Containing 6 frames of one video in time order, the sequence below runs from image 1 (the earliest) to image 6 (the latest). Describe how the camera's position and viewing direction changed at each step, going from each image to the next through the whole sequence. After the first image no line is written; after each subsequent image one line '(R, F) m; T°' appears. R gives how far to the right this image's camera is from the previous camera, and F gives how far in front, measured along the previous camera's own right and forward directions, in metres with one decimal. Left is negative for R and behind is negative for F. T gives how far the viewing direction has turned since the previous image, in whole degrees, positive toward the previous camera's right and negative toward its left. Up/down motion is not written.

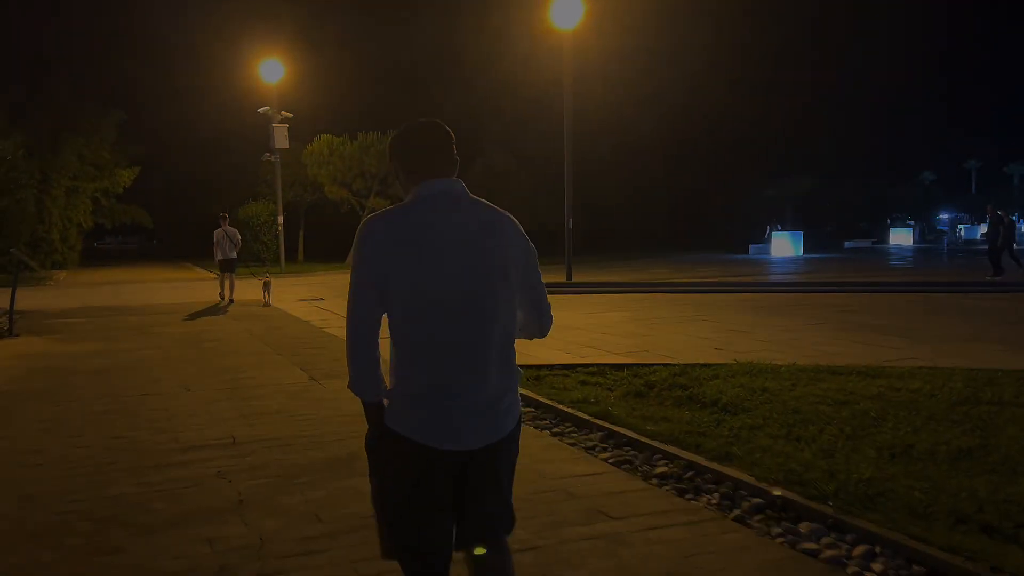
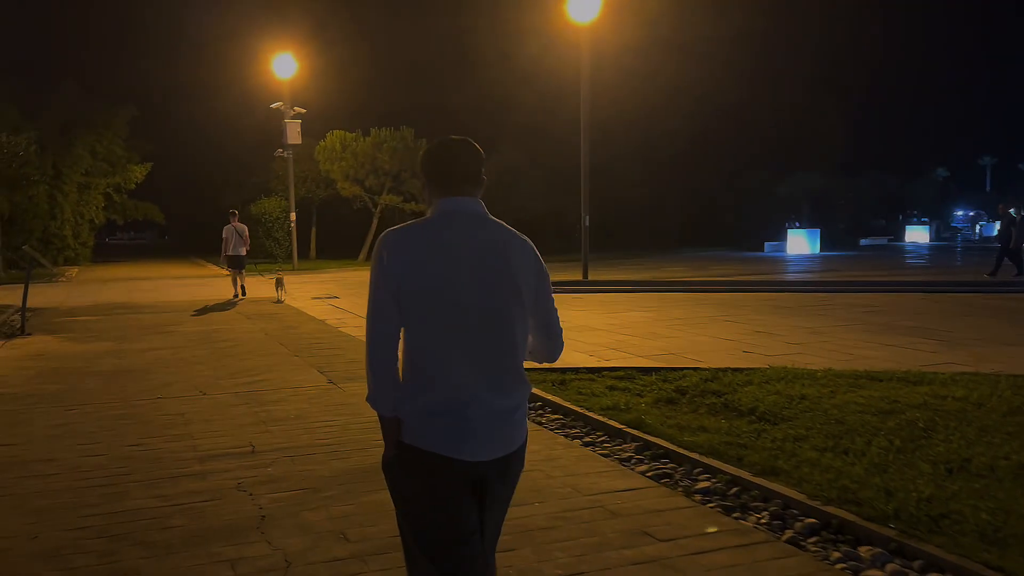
(-0.2, +0.3) m; -1°
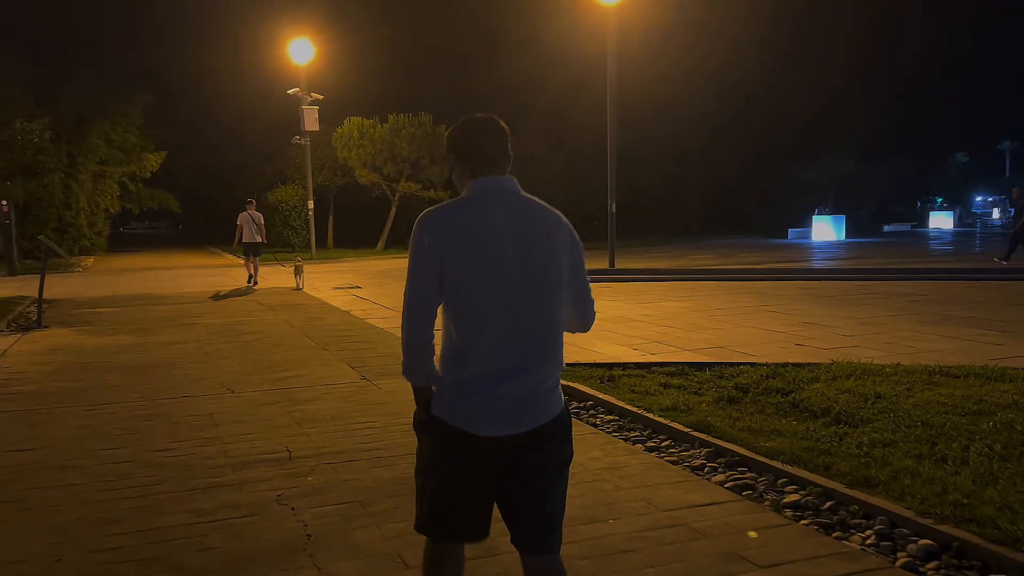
(-0.3, +0.5) m; -1°
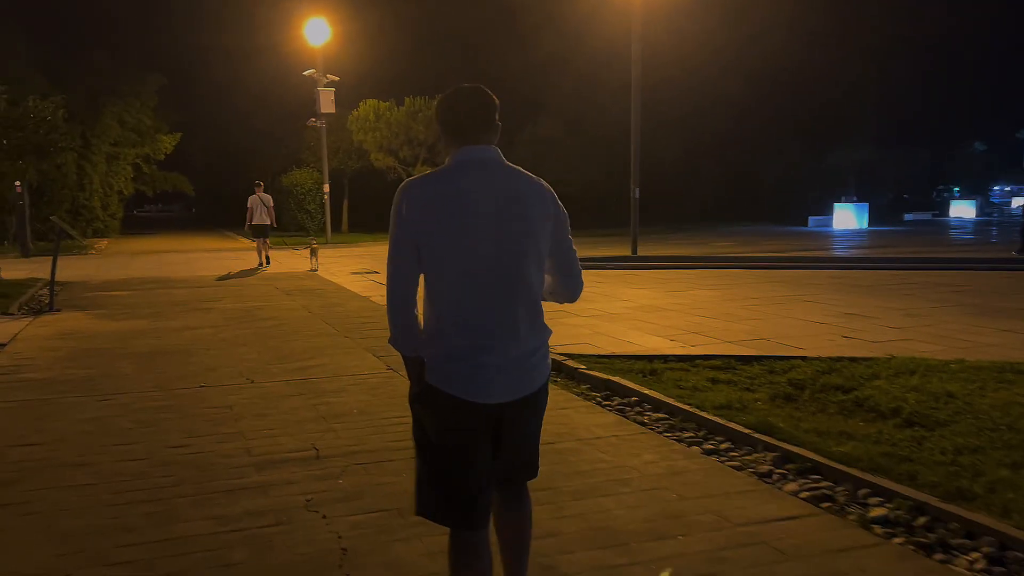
(-0.2, +0.5) m; -1°
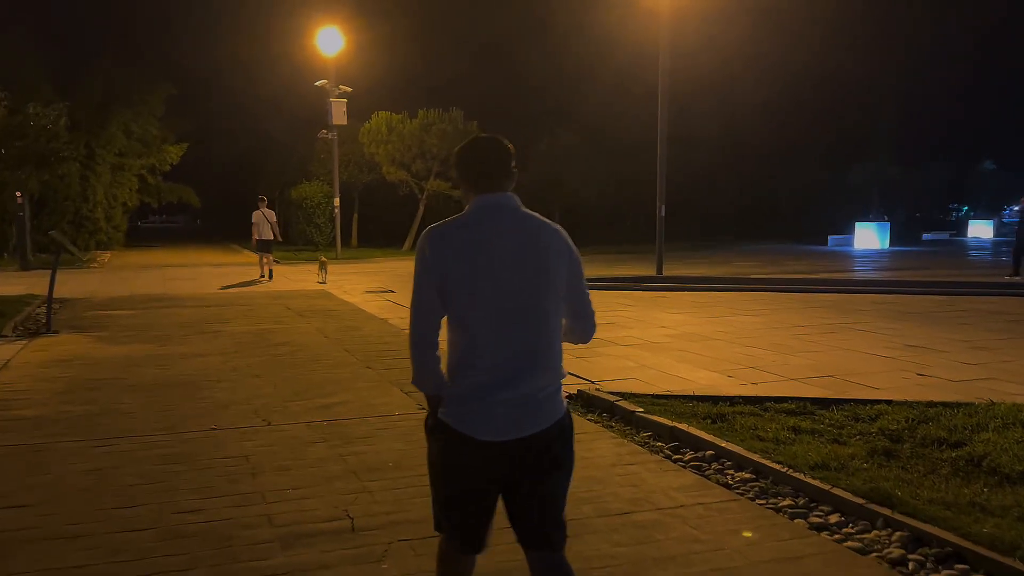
(-0.4, +0.9) m; 0°
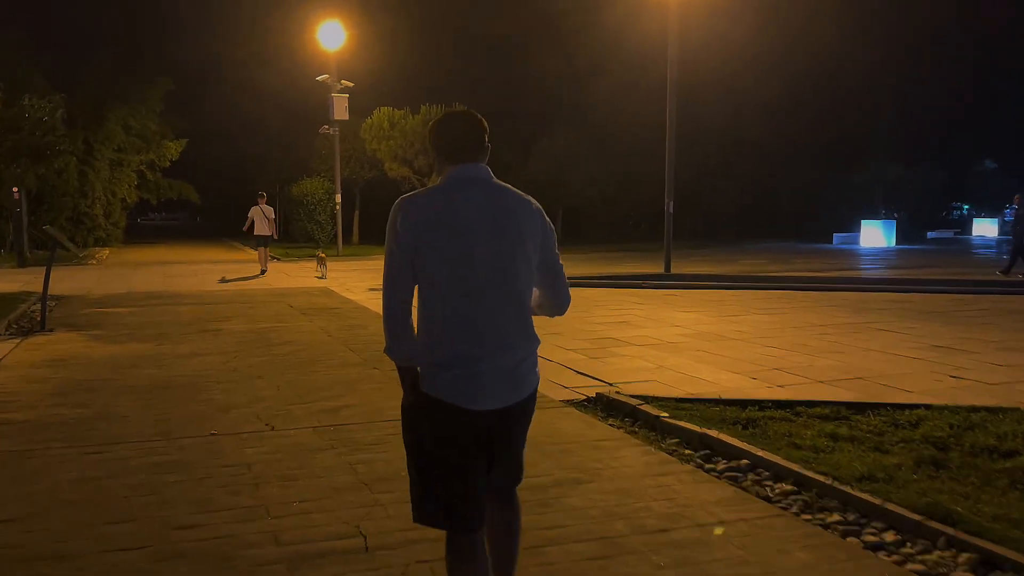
(-0.1, +0.4) m; 0°
